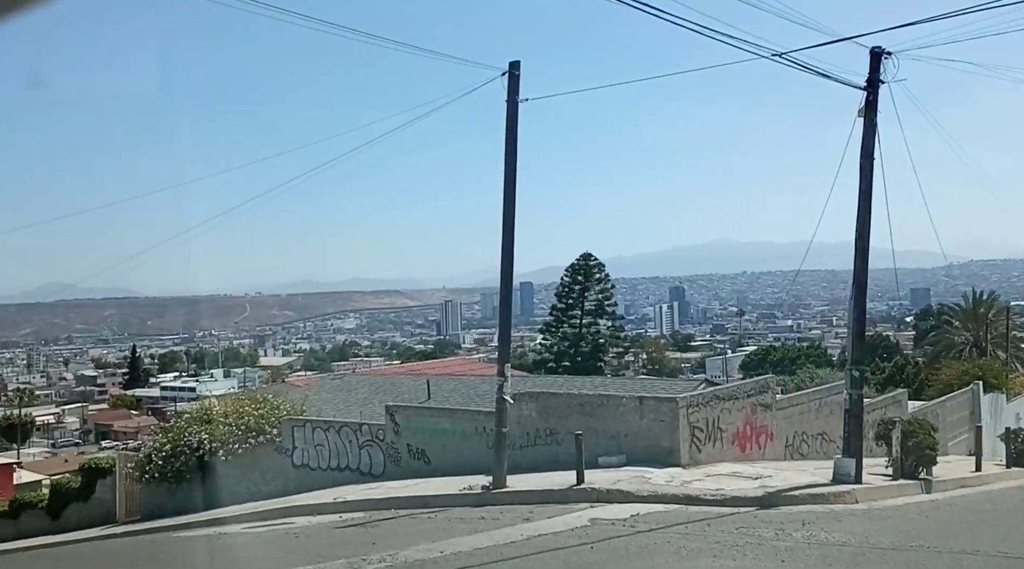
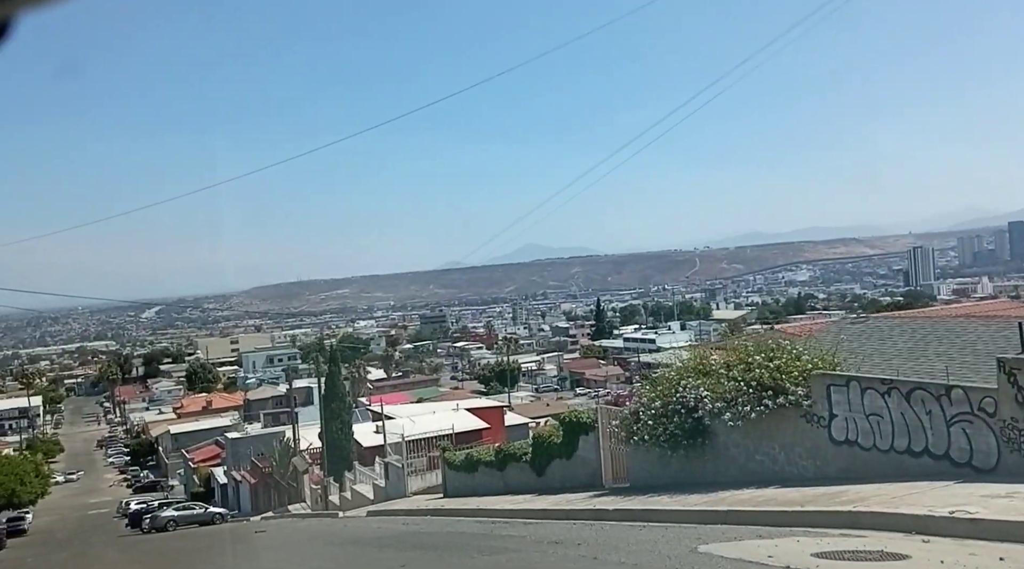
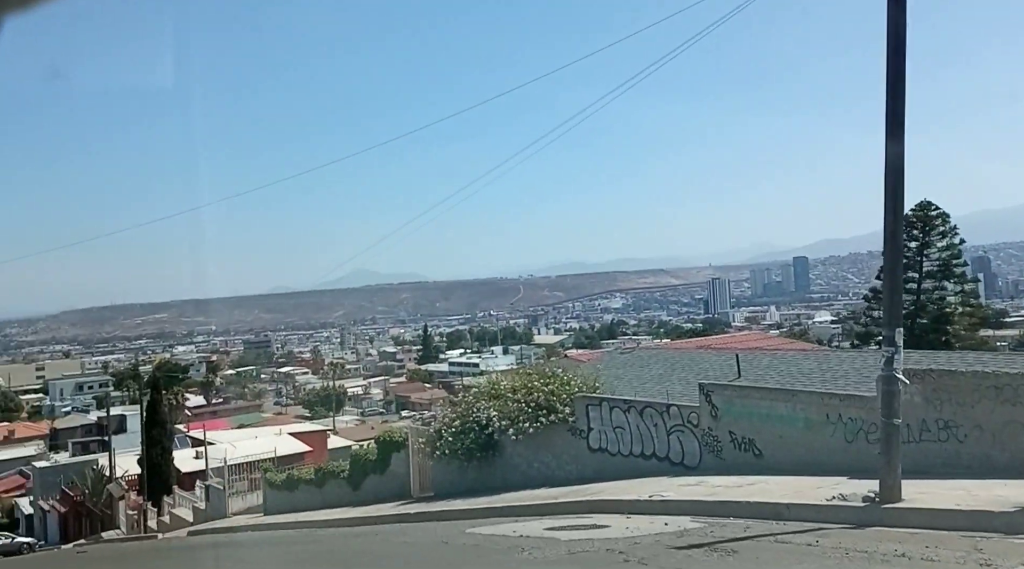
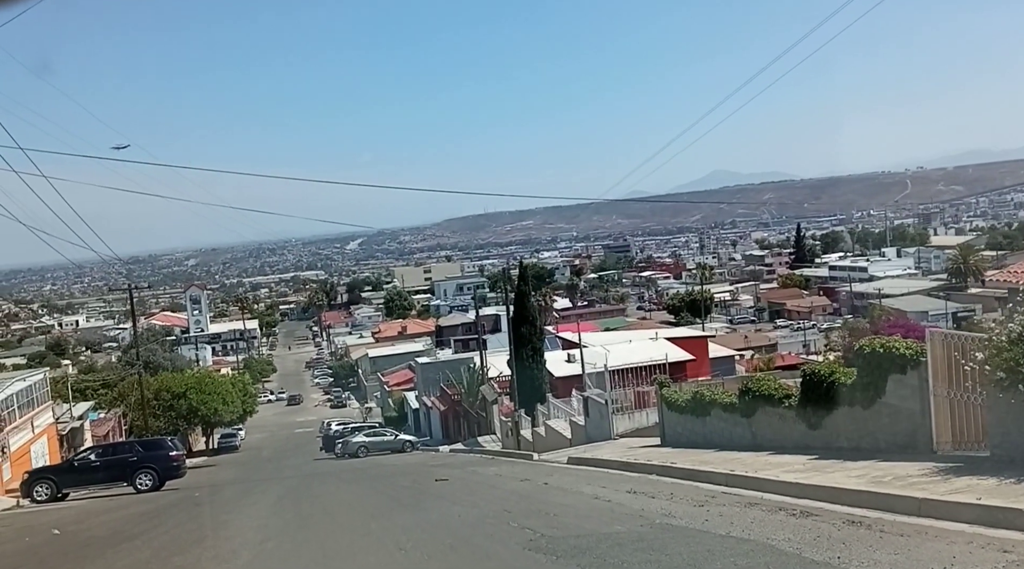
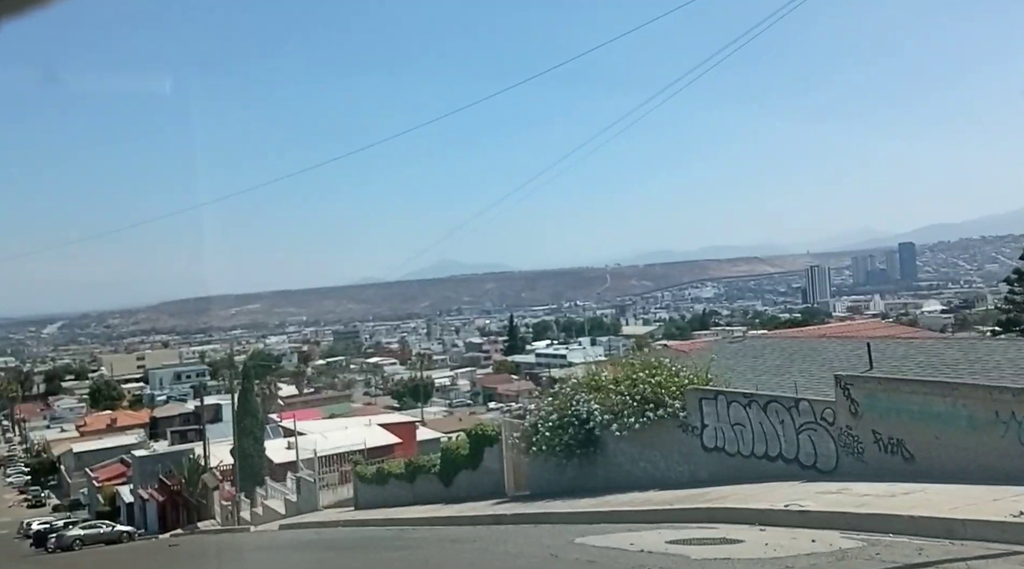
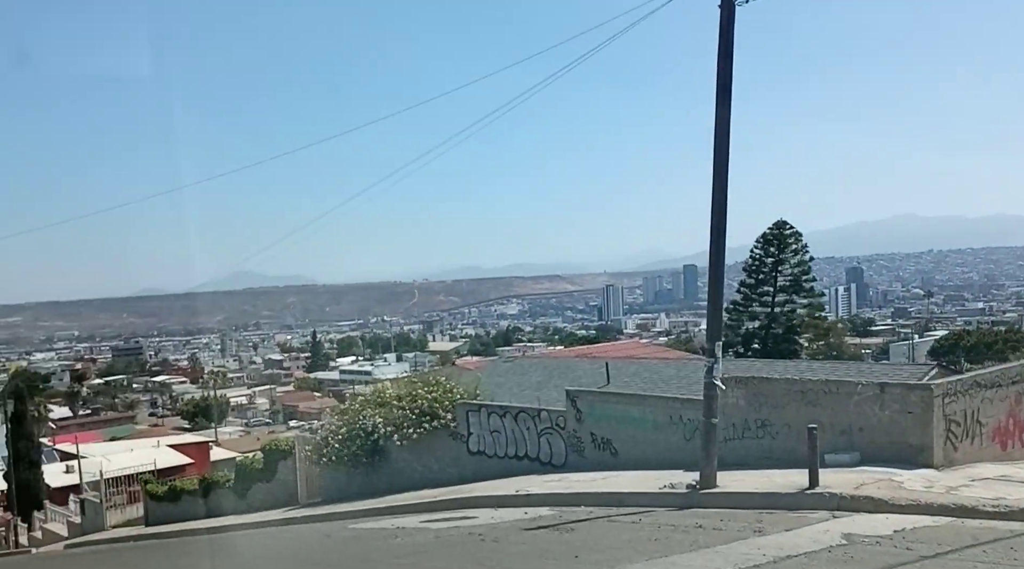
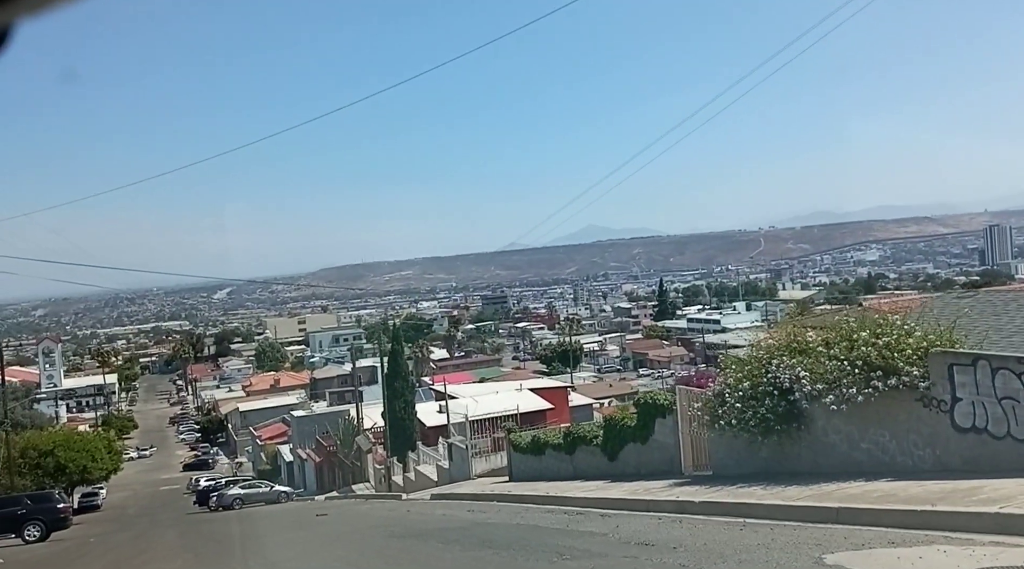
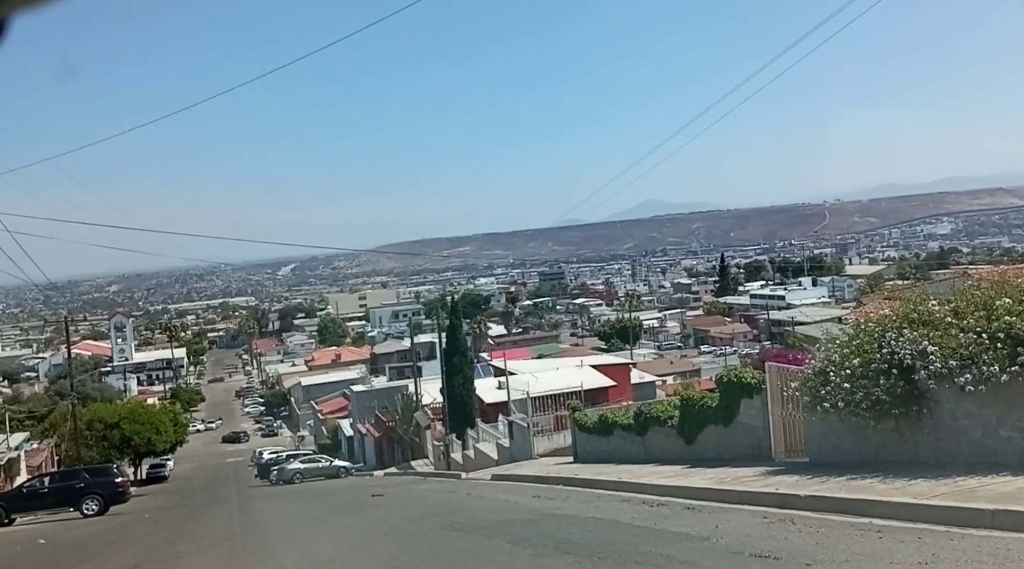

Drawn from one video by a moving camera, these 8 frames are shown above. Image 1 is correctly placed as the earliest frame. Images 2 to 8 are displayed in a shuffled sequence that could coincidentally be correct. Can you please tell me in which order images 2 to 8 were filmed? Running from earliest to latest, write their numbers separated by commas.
6, 3, 5, 2, 7, 8, 4
